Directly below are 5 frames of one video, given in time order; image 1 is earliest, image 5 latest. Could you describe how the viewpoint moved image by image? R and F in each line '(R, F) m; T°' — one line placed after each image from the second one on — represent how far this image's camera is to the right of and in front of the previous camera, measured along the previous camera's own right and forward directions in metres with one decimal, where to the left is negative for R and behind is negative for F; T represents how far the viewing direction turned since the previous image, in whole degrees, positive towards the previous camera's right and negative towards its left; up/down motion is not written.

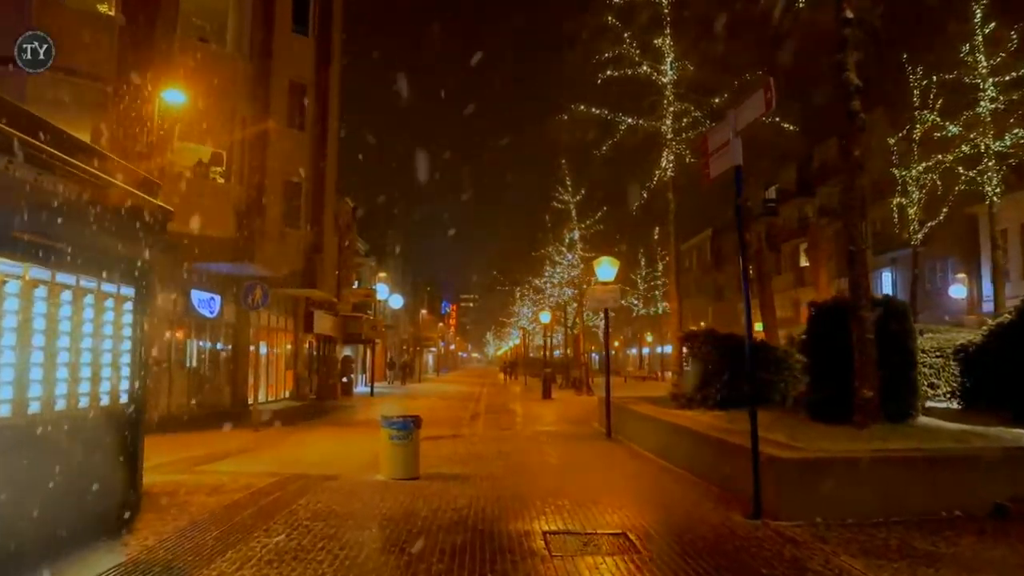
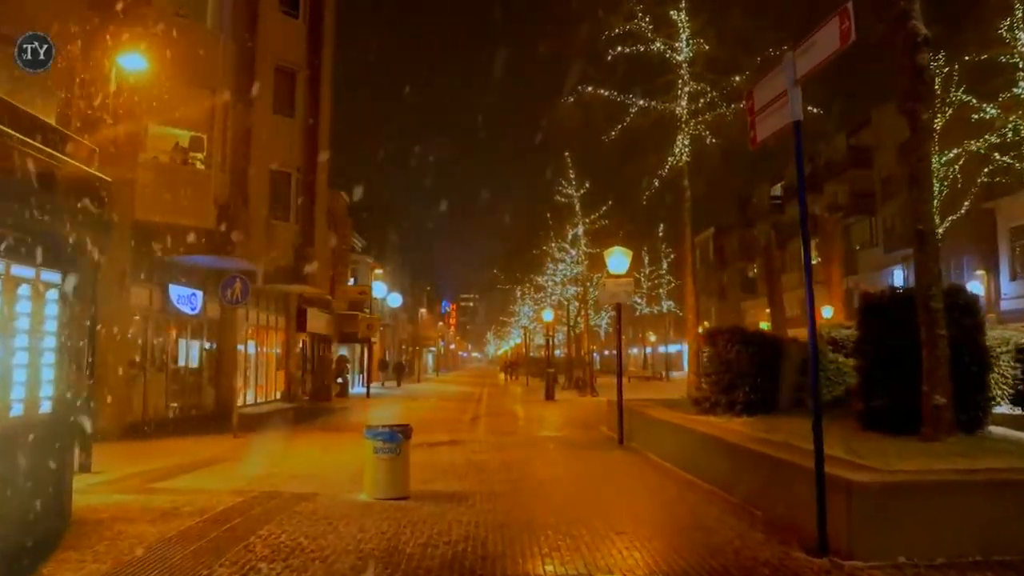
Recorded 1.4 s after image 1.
(-0.1, +1.6) m; 0°
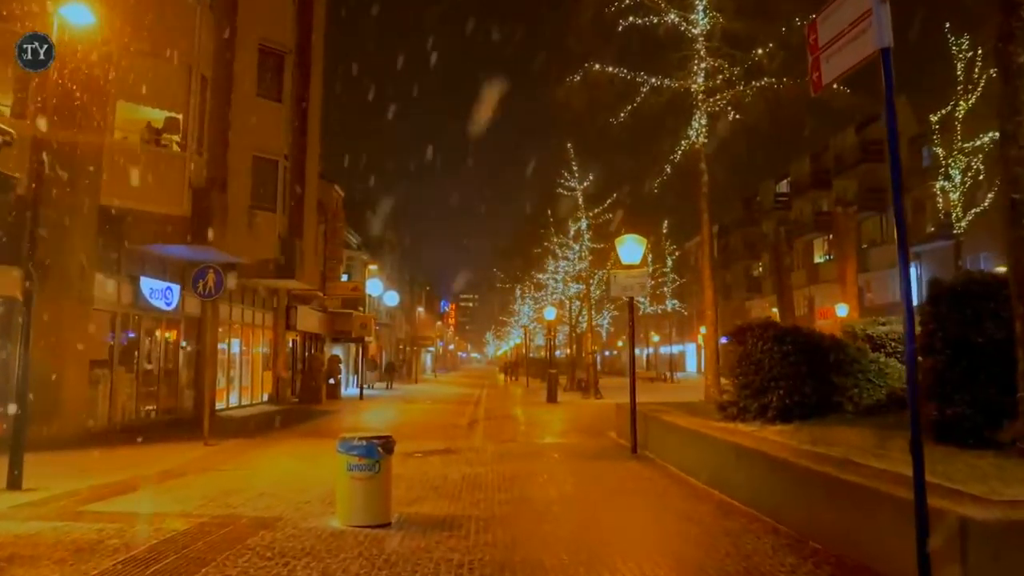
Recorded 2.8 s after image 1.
(0.0, +1.6) m; 0°
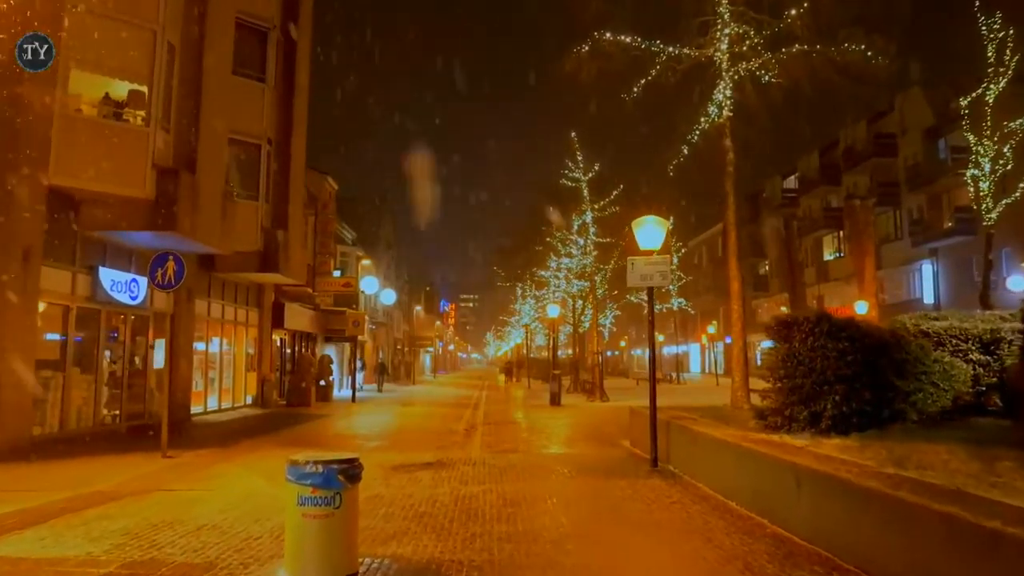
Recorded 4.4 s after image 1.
(0.0, +1.9) m; 0°
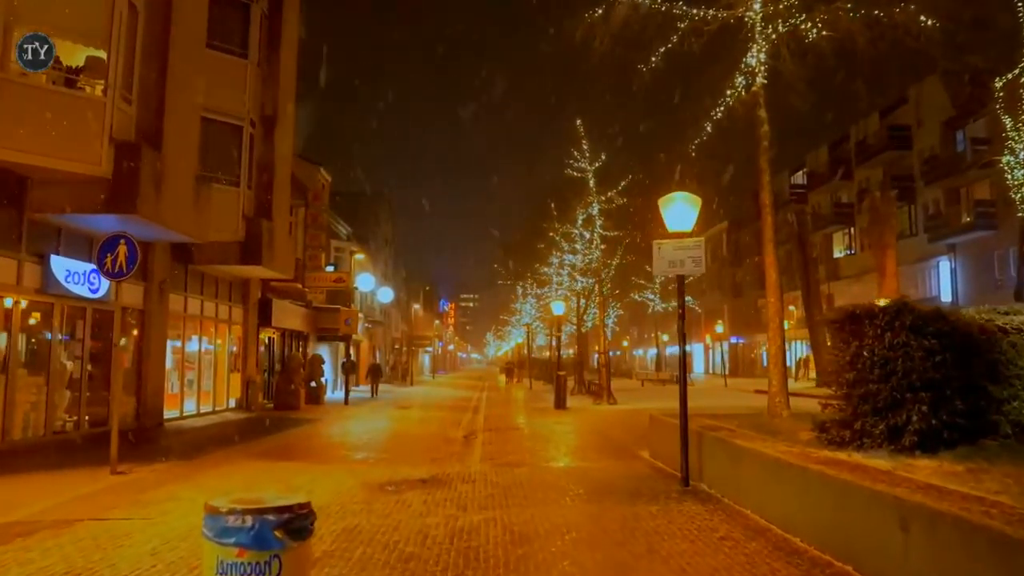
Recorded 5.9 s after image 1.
(-0.1, +1.9) m; 0°
